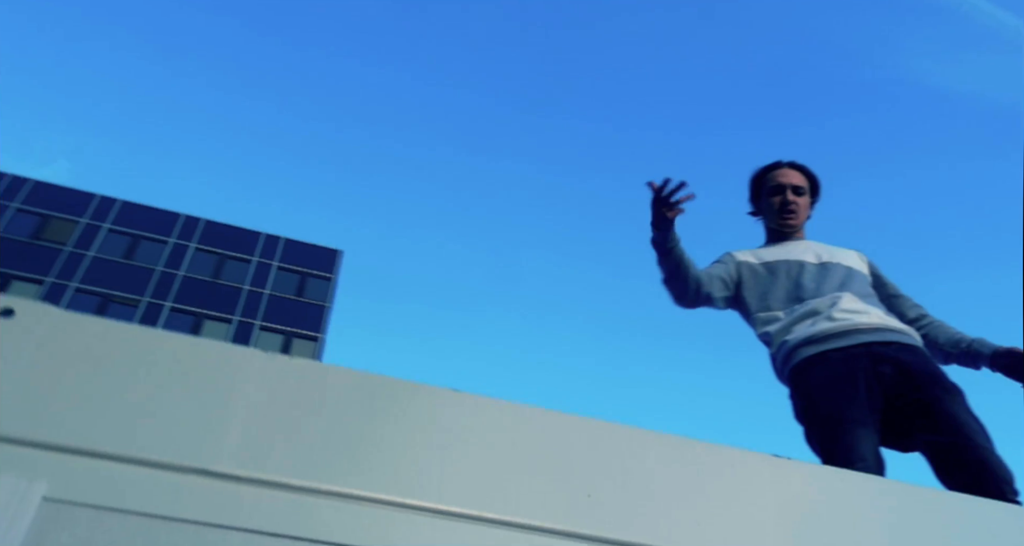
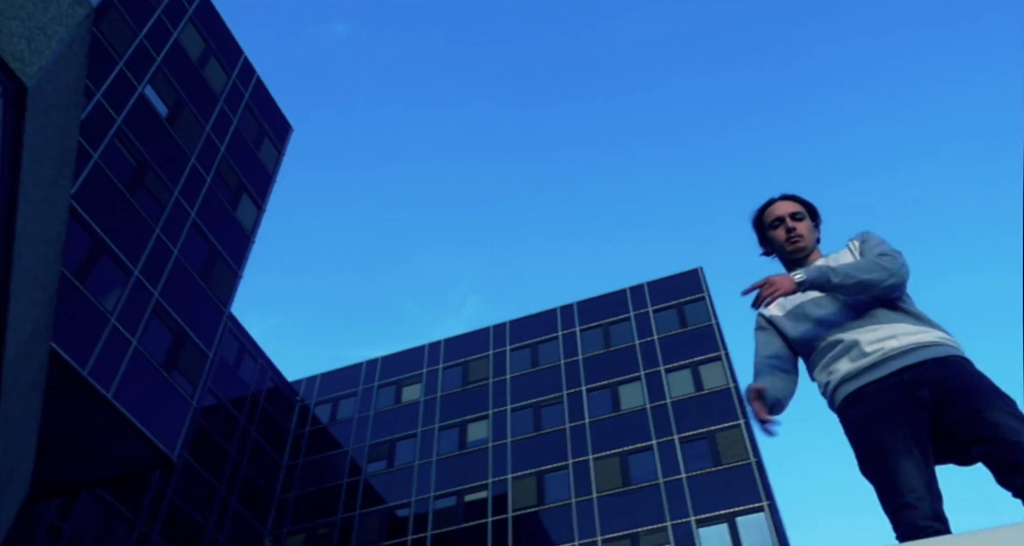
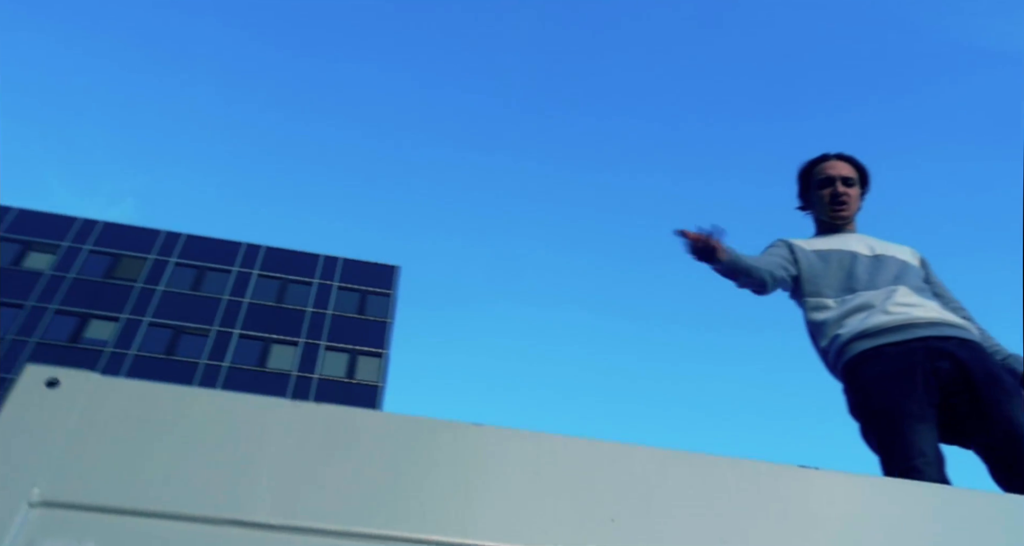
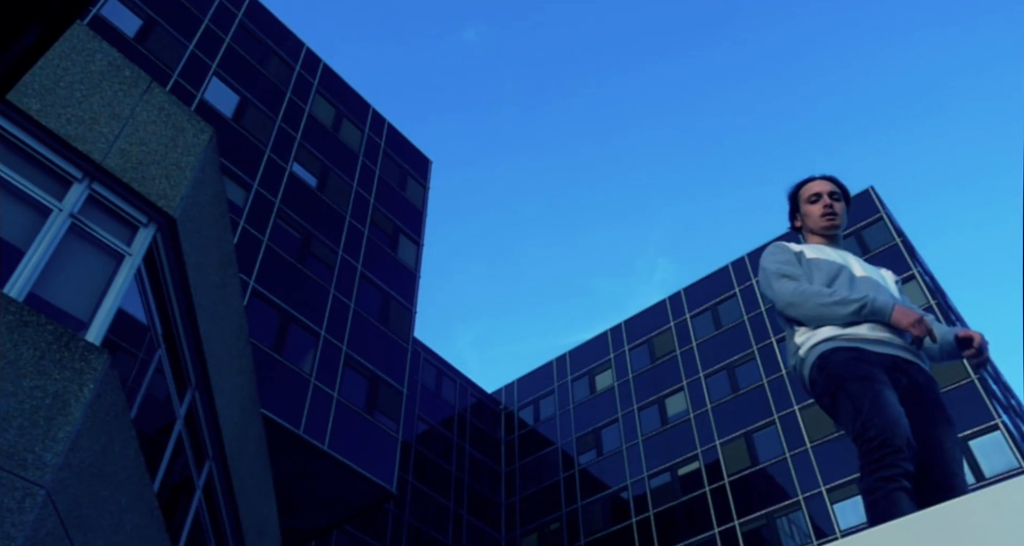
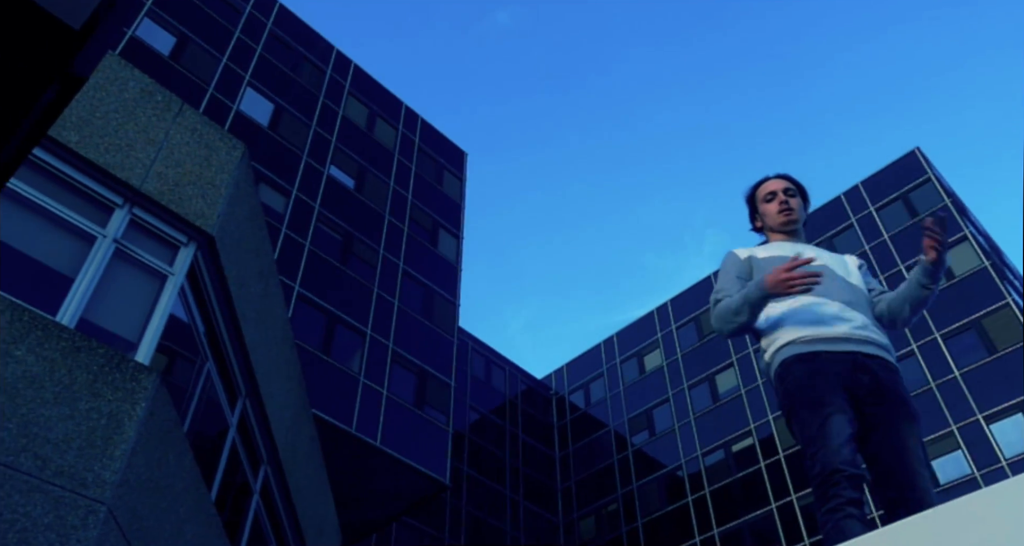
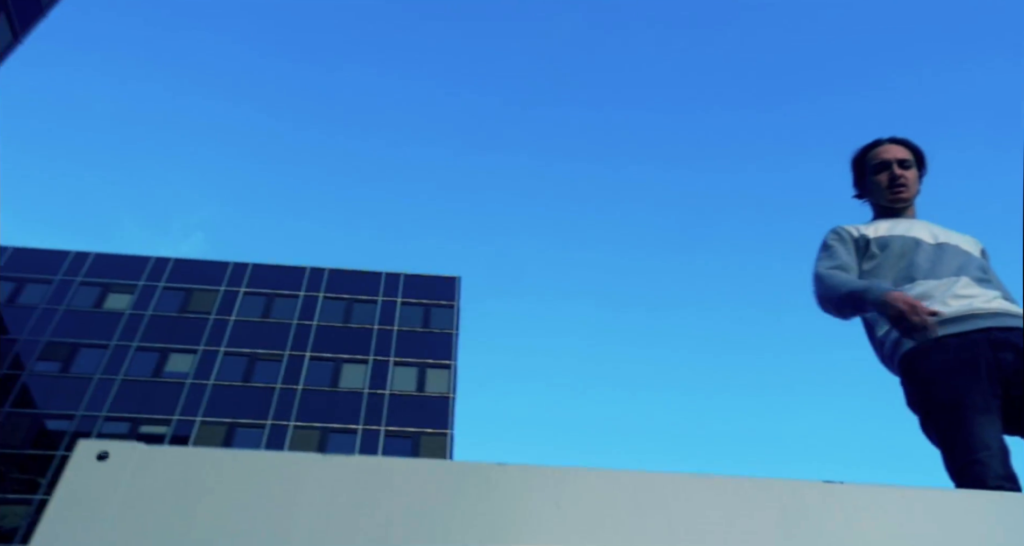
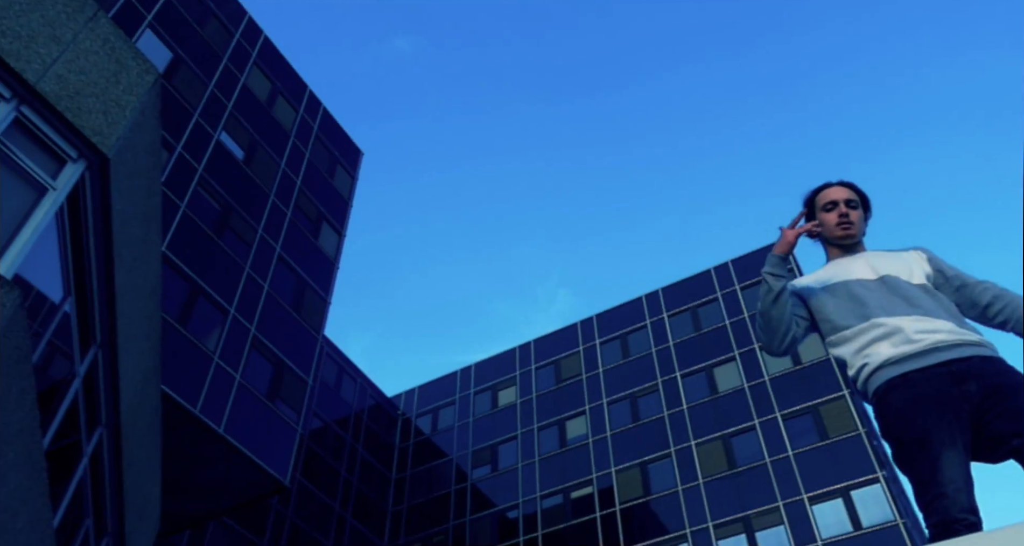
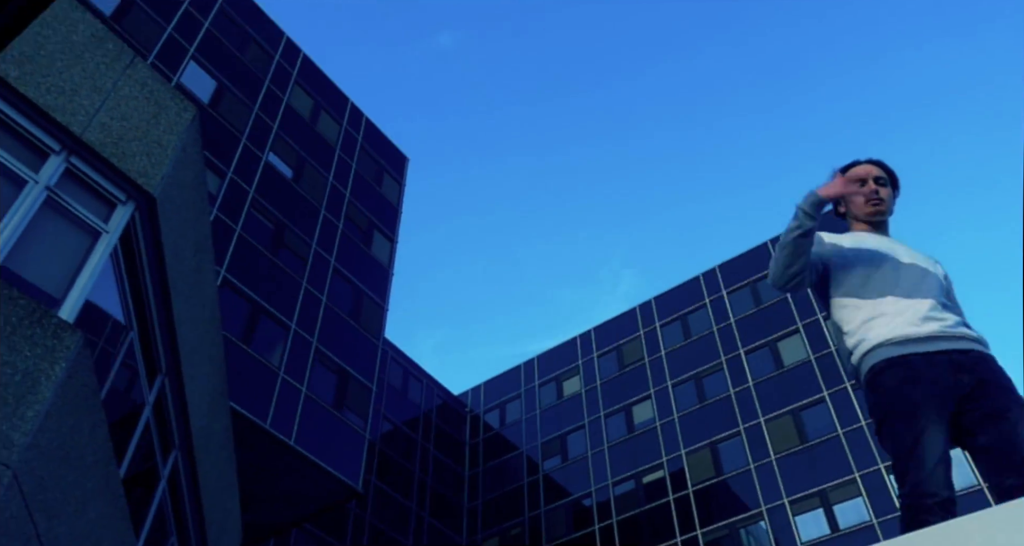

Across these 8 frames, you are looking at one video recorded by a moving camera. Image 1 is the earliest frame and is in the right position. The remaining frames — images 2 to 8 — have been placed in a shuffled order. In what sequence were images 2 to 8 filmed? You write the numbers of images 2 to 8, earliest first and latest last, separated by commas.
3, 6, 2, 7, 8, 4, 5
